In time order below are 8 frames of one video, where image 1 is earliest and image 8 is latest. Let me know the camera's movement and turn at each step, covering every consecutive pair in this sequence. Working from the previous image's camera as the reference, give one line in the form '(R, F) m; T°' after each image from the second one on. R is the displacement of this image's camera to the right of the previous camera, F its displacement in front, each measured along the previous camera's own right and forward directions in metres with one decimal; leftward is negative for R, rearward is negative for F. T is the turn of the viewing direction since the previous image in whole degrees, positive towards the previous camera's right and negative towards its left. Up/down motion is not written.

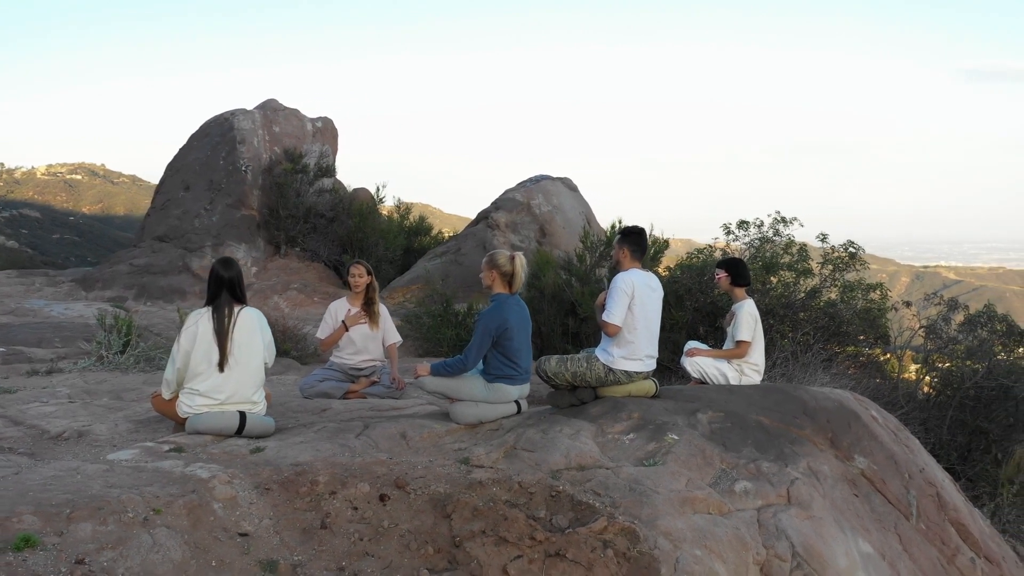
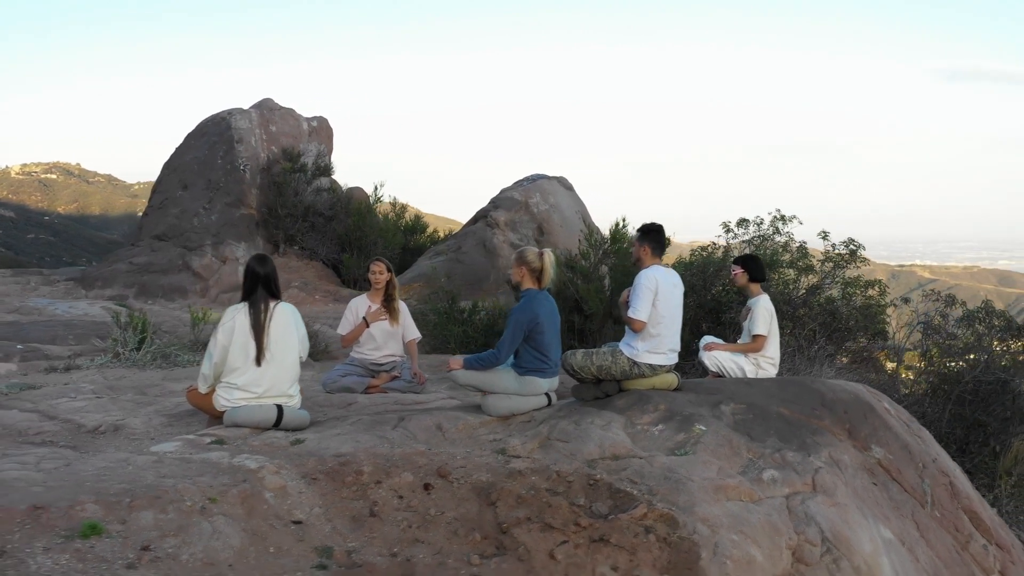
(-0.3, -0.1) m; +1°
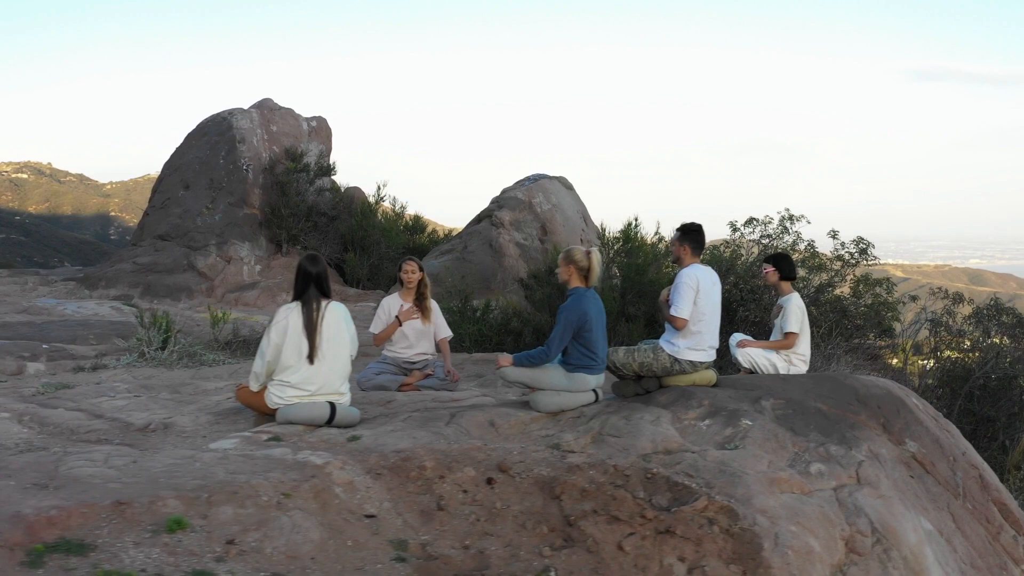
(-0.4, -0.1) m; +1°
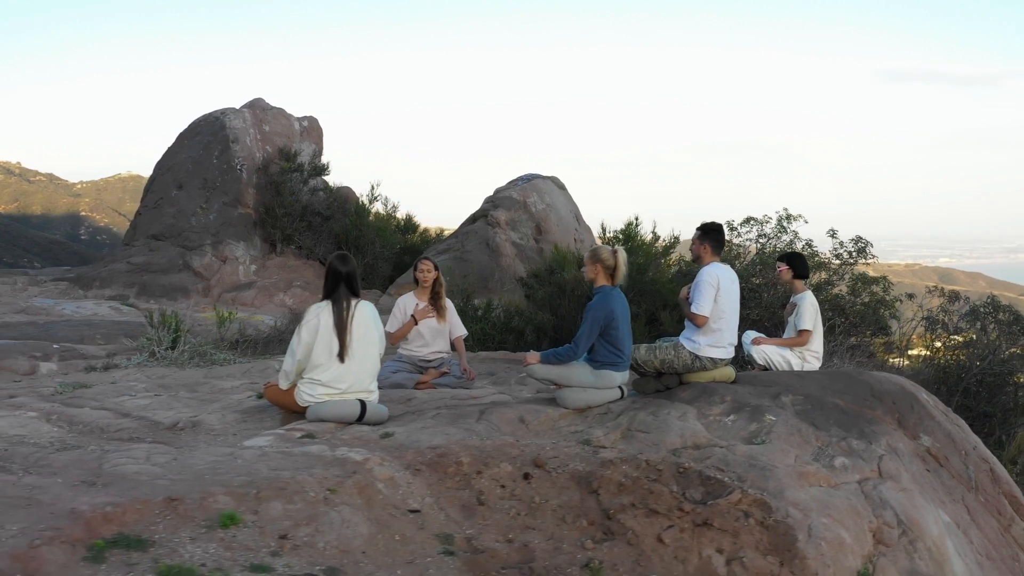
(-0.3, -0.1) m; +1°
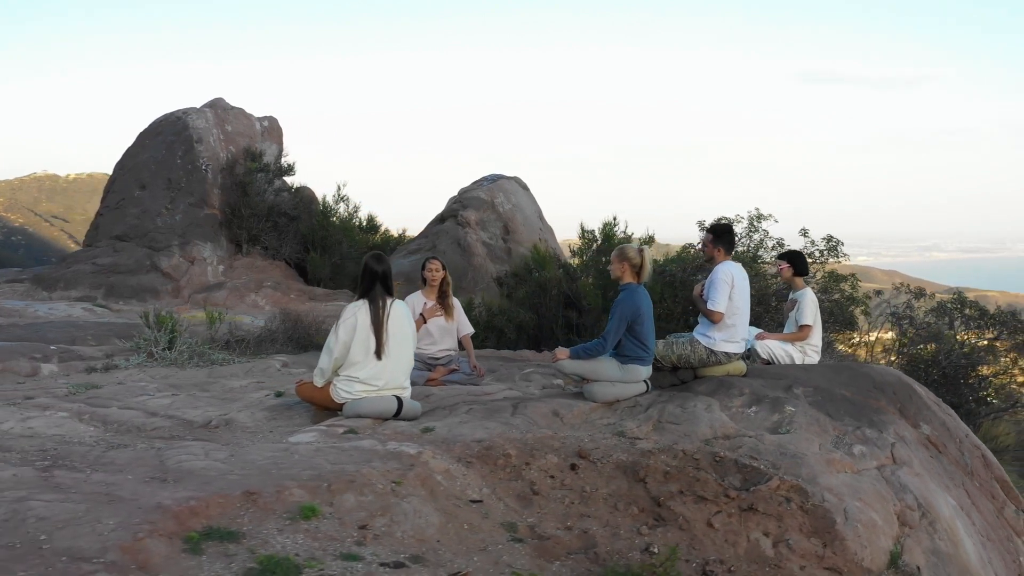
(-0.6, -0.1) m; +4°
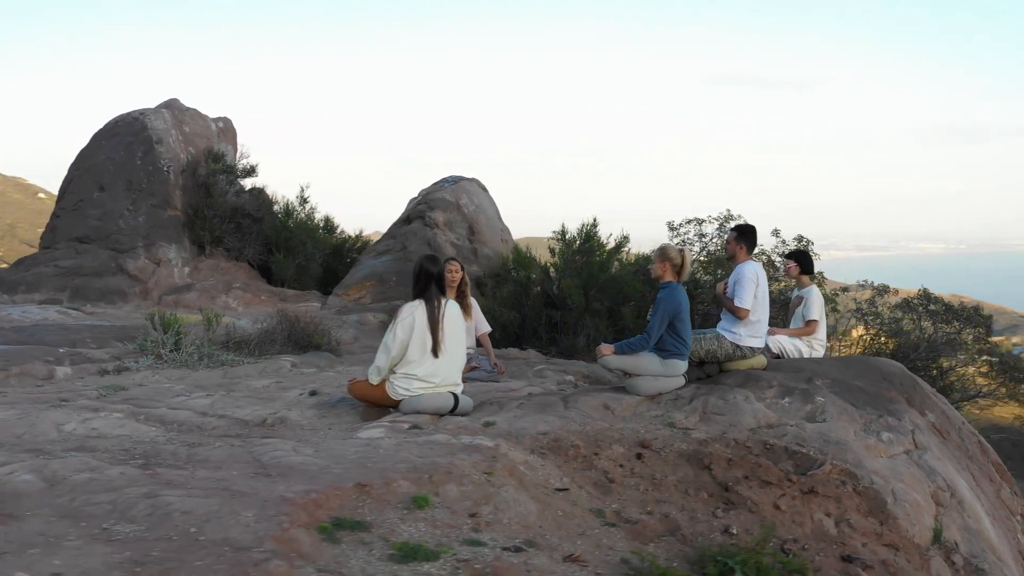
(-0.8, -0.2) m; +4°
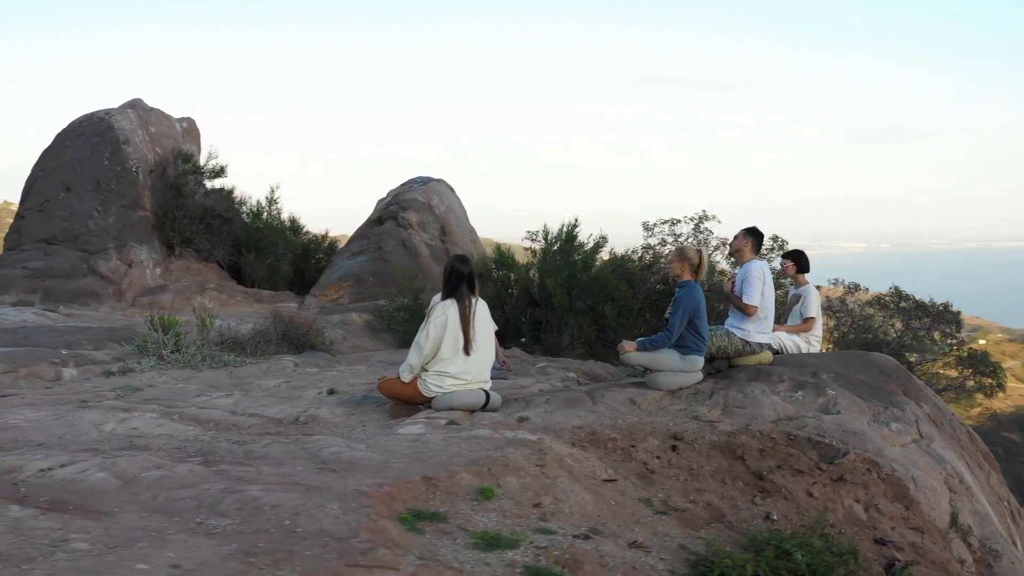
(-0.5, -0.1) m; +3°
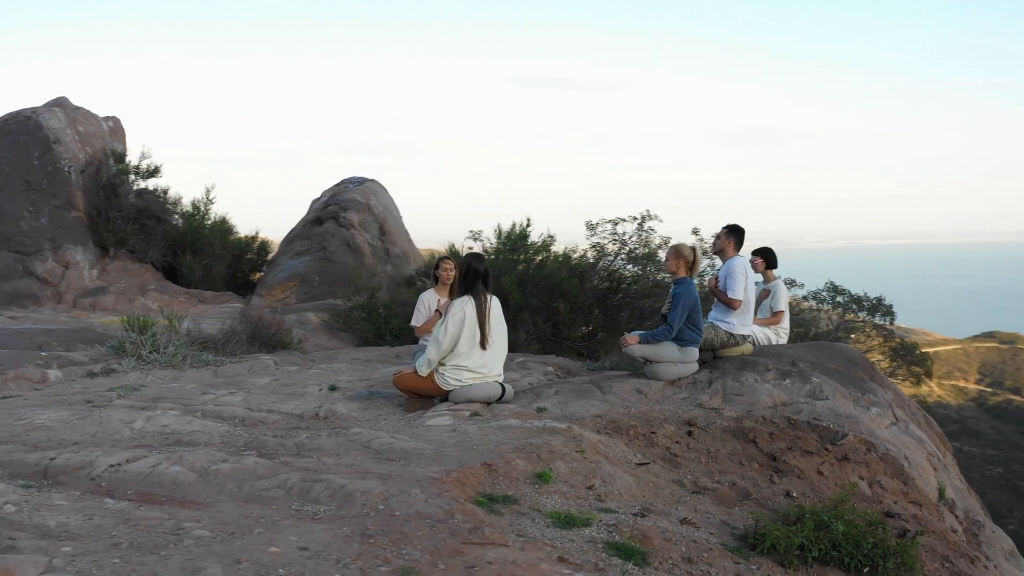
(-0.7, -0.2) m; +6°
